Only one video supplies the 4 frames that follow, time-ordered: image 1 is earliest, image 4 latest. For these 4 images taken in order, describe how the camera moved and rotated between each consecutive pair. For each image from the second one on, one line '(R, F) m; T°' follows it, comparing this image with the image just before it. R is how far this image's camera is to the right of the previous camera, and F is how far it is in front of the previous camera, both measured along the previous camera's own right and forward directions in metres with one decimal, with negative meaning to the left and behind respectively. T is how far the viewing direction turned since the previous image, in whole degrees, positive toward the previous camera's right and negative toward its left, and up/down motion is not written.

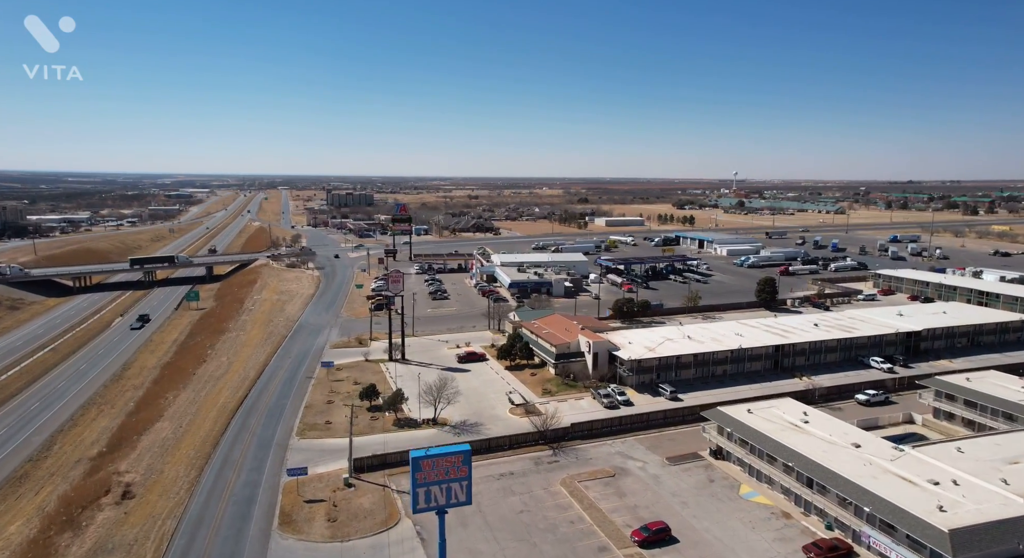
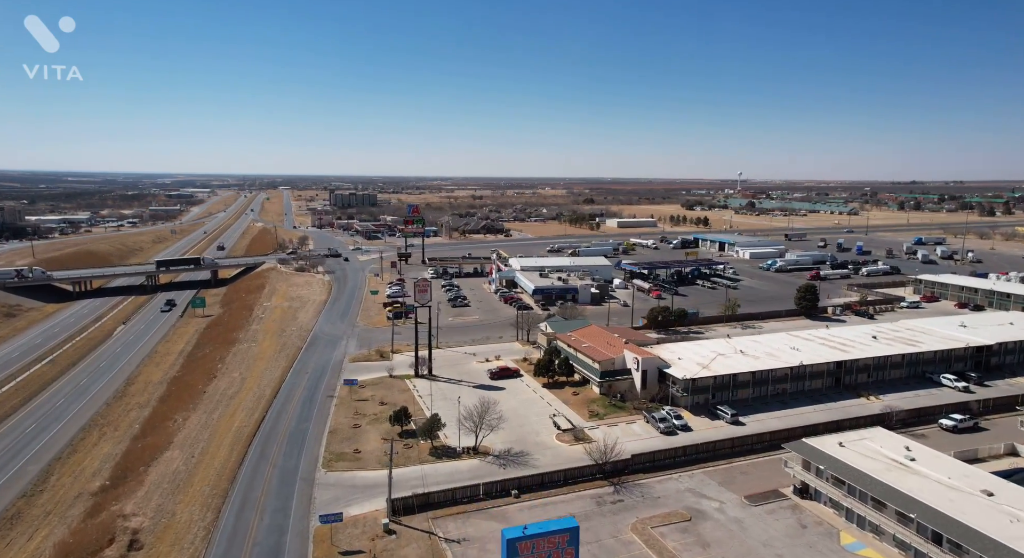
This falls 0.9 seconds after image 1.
(-1.4, +2.3) m; 0°
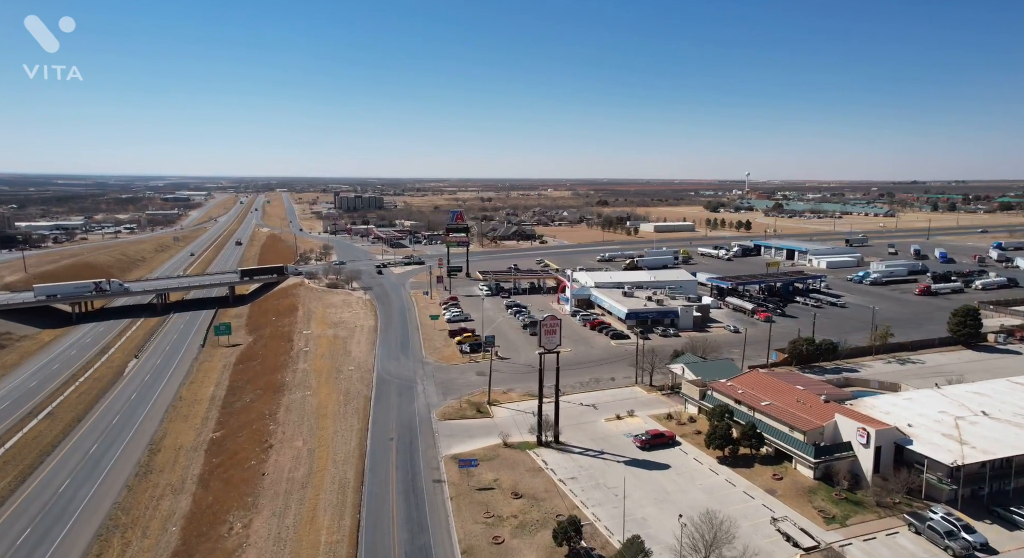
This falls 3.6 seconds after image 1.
(-4.8, +6.7) m; +1°
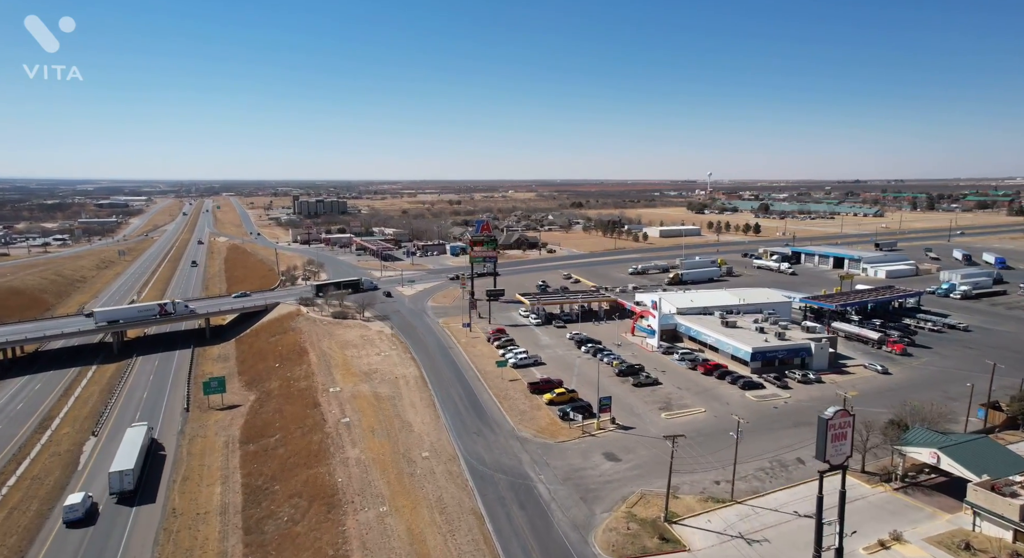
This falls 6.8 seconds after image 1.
(-5.6, +8.5) m; +4°
